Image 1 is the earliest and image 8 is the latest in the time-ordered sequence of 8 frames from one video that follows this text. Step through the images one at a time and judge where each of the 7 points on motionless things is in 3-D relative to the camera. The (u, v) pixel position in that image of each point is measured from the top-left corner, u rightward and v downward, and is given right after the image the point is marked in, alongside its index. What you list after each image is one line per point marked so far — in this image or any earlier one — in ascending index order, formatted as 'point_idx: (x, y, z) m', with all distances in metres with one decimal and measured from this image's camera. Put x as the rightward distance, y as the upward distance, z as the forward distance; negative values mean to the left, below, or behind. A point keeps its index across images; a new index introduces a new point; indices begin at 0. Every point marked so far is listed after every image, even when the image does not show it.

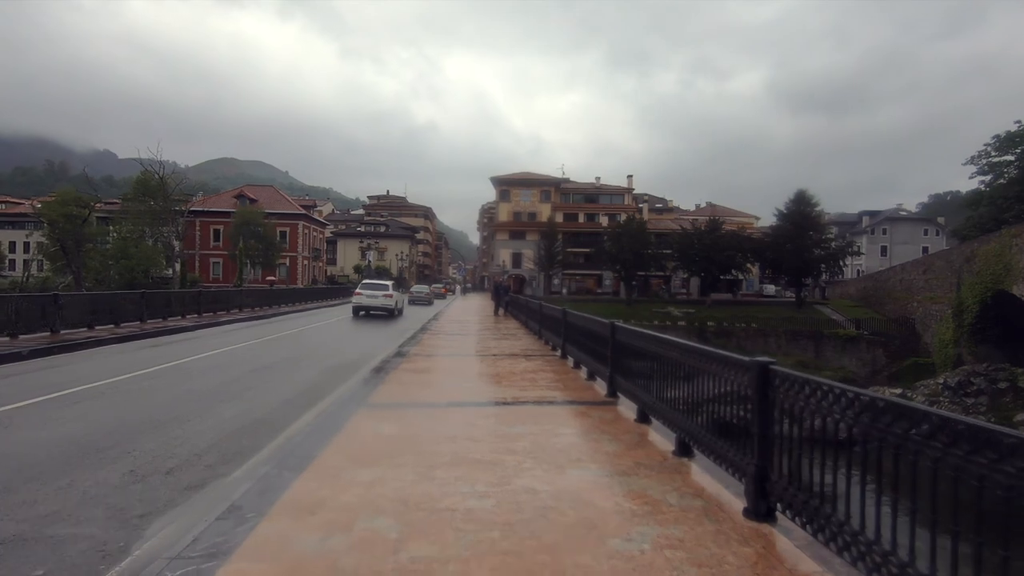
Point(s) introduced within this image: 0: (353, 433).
0: (-1.2, -1.1, +4.0) m
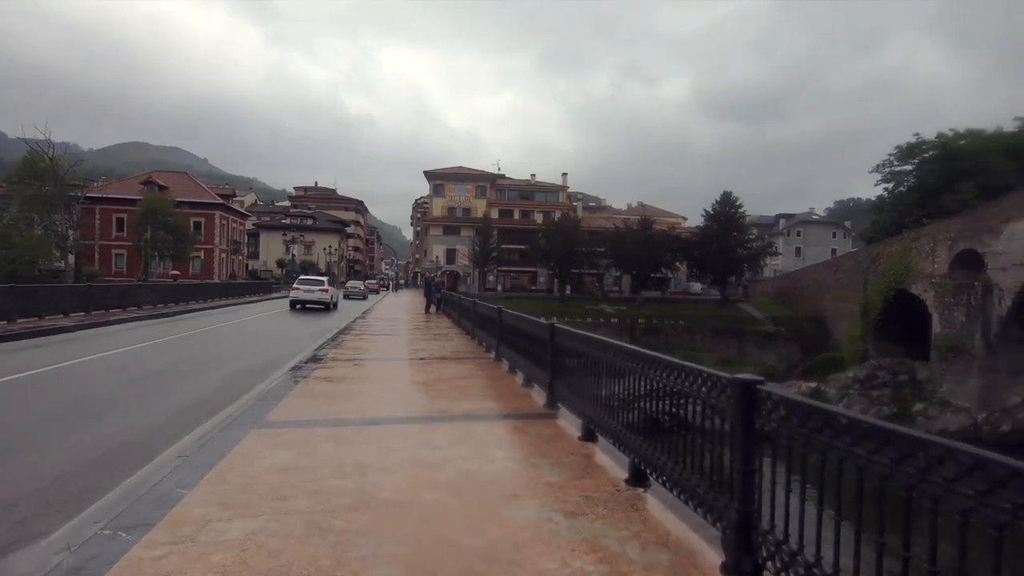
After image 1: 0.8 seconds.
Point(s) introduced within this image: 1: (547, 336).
0: (-1.6, -1.1, +3.2) m
1: (+0.3, -0.5, +6.8) m
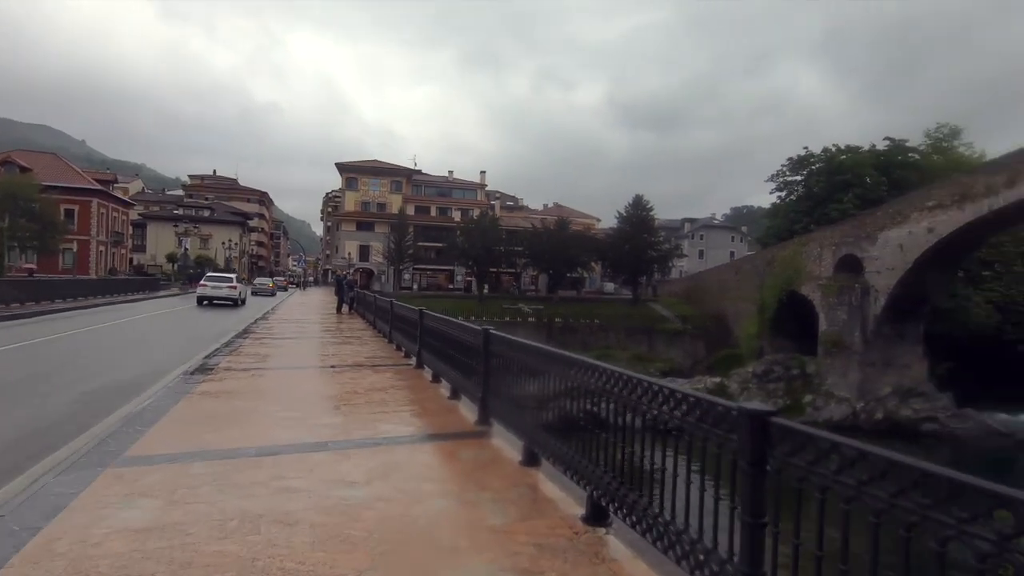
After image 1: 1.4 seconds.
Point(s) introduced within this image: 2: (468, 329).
0: (-1.9, -1.1, +2.4) m
1: (-0.6, -0.5, +6.3) m
2: (-0.7, -0.5, +6.4) m
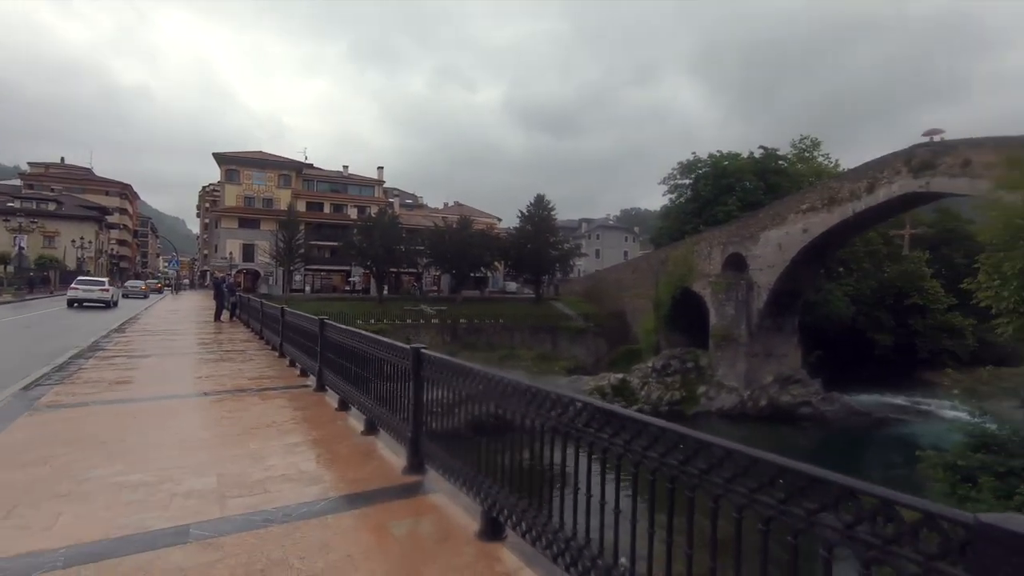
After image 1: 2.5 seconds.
0: (-1.9, -1.1, +1.1) m
1: (-1.4, -0.6, +5.2) m
2: (-1.4, -0.5, +5.3) m
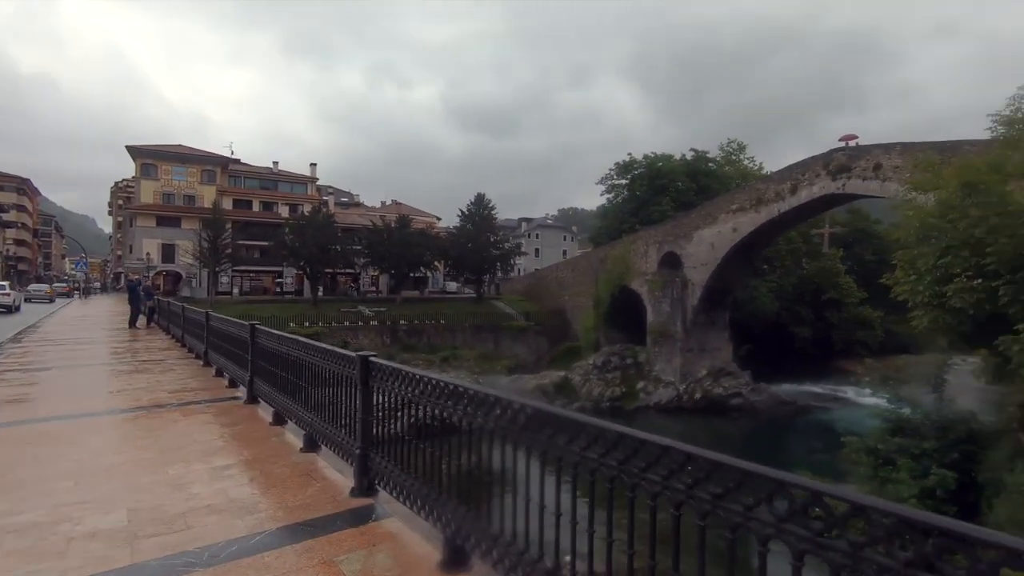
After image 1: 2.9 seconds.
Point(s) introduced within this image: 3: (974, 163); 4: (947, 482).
0: (-1.9, -1.1, +0.7) m
1: (-1.8, -0.6, +4.8) m
2: (-1.9, -0.5, +4.9) m
3: (+8.4, +2.3, +9.8) m
4: (+8.7, -3.9, +10.6) m
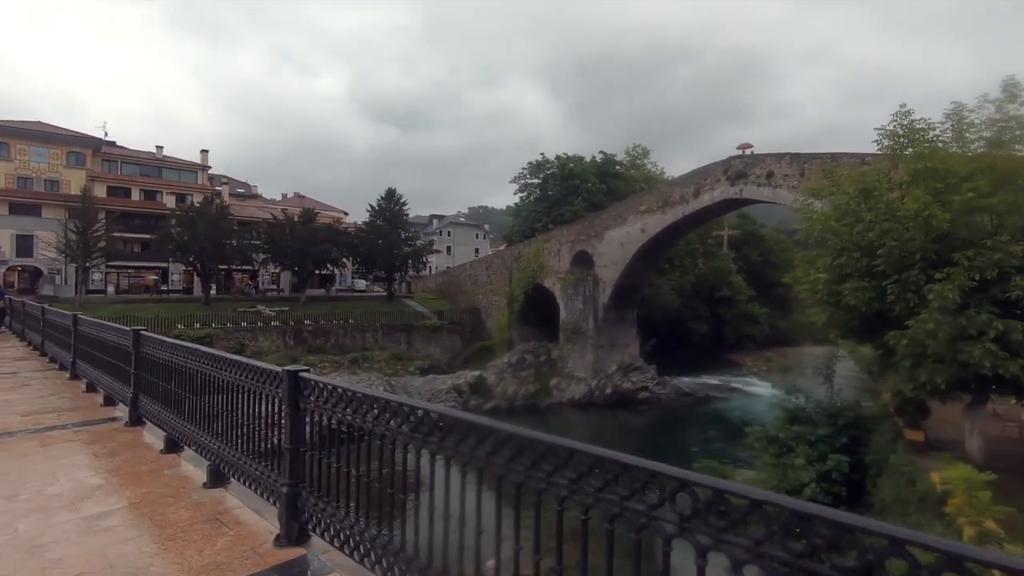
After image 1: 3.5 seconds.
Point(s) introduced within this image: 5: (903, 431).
0: (-1.7, -1.1, 0.0) m
1: (-2.3, -0.6, +4.0) m
2: (-2.4, -0.5, +4.1) m
3: (+7.0, +2.3, +10.7) m
4: (+7.1, -3.9, +11.6) m
5: (+8.5, -3.1, +11.7) m
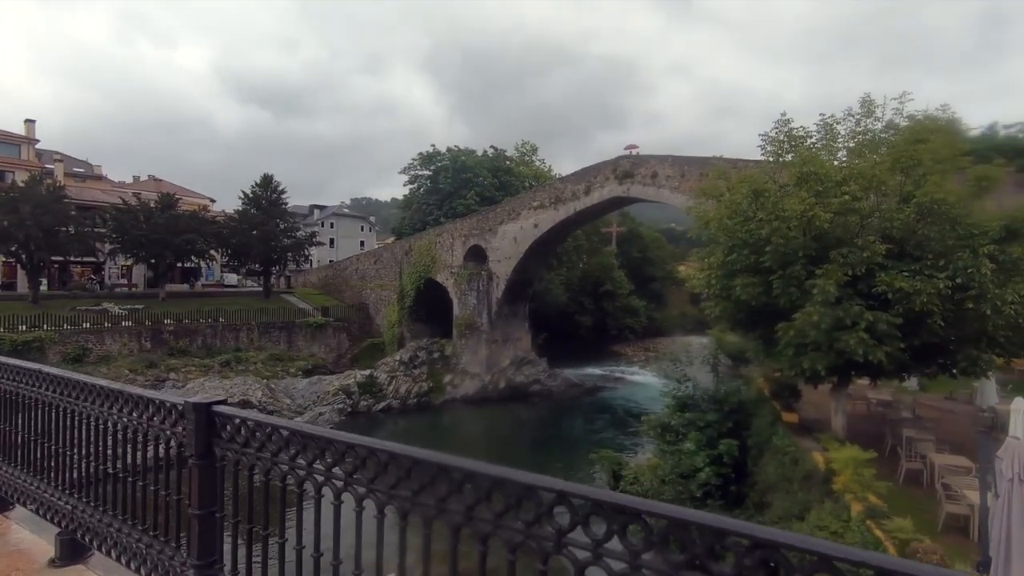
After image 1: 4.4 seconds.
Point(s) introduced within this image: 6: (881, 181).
0: (-1.2, -1.2, -0.8) m
1: (-2.6, -0.6, +3.0) m
2: (-2.7, -0.5, +3.1) m
3: (+5.1, +2.4, +11.4) m
4: (+5.0, -3.7, +12.4) m
5: (+6.4, -3.0, +12.8) m
6: (+6.6, +1.9, +9.6) m
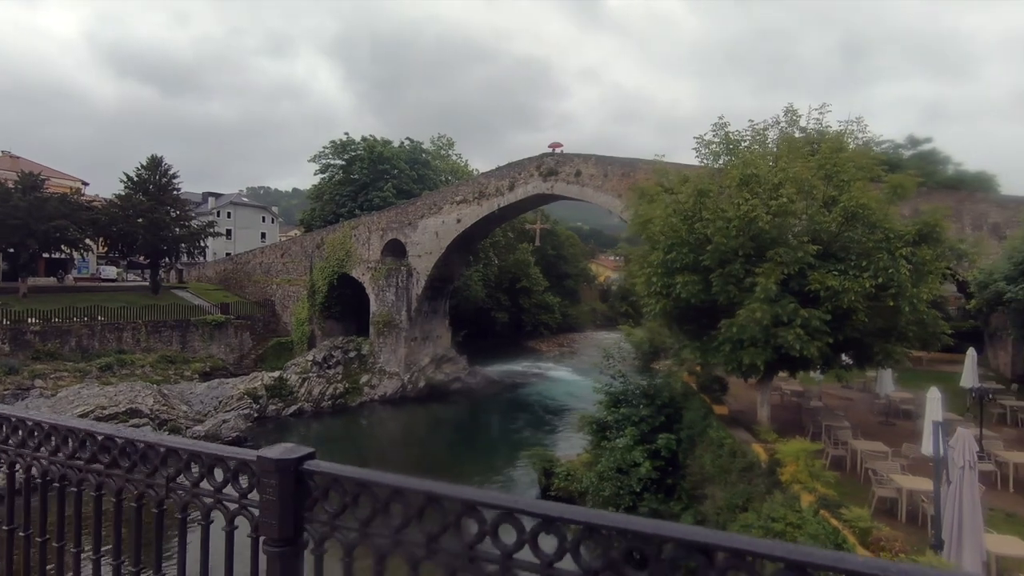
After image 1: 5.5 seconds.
0: (-0.3, -1.2, -1.4) m
1: (-2.3, -0.6, +2.2) m
2: (-2.4, -0.5, +2.2) m
3: (+3.9, +2.5, +11.7) m
4: (+3.6, -3.7, +12.7) m
5: (+4.9, -2.9, +13.3) m
6: (+5.7, +2.0, +10.2) m
